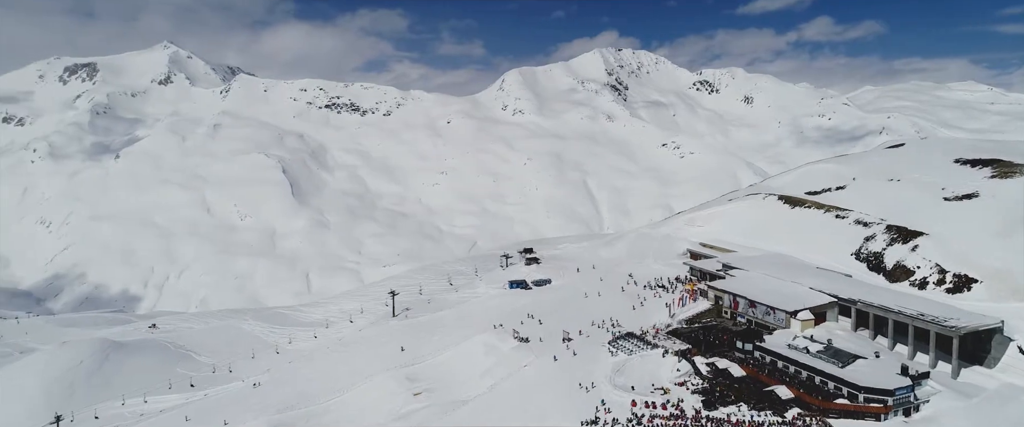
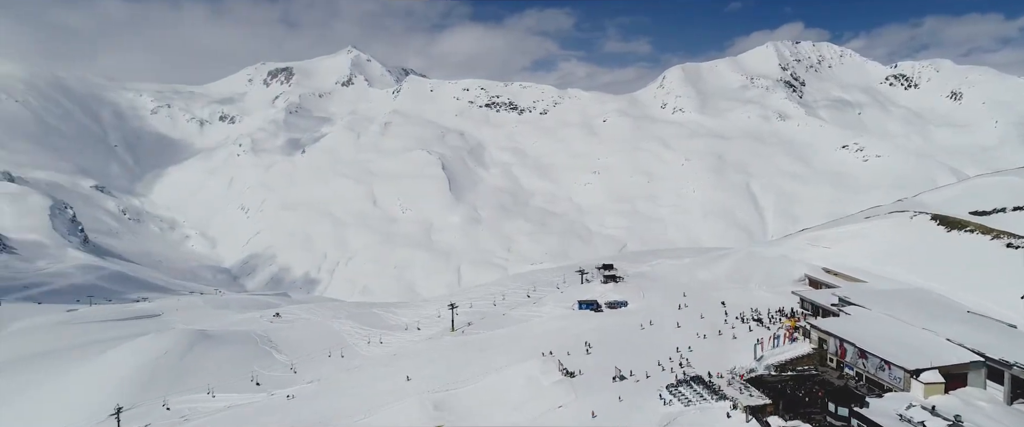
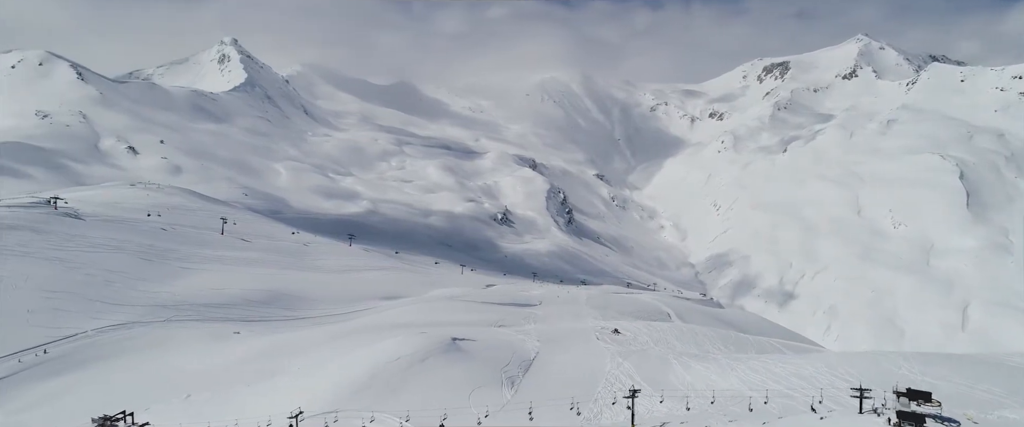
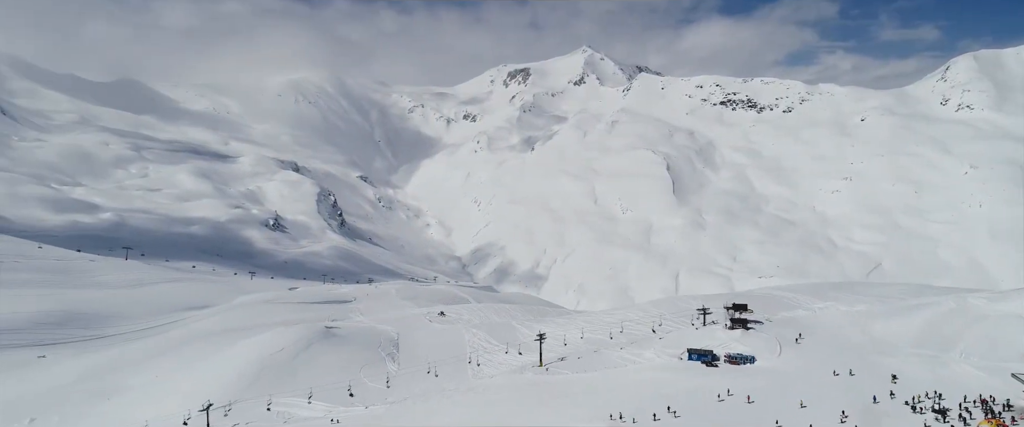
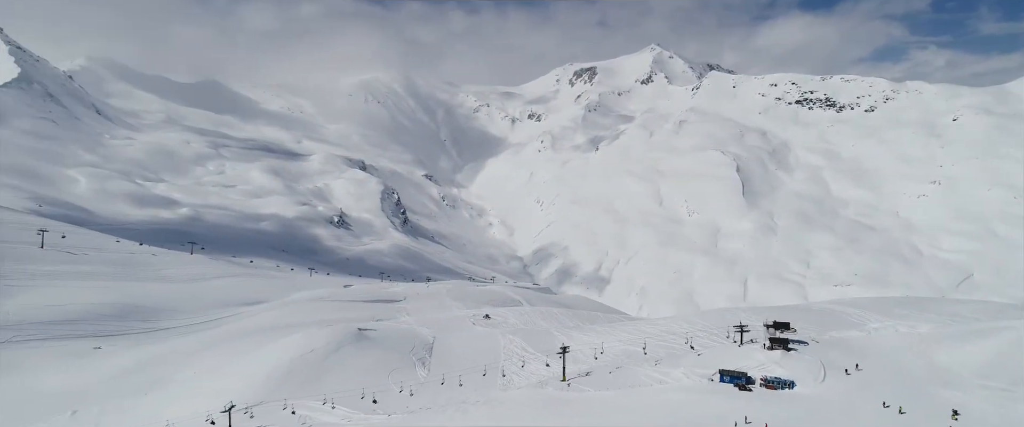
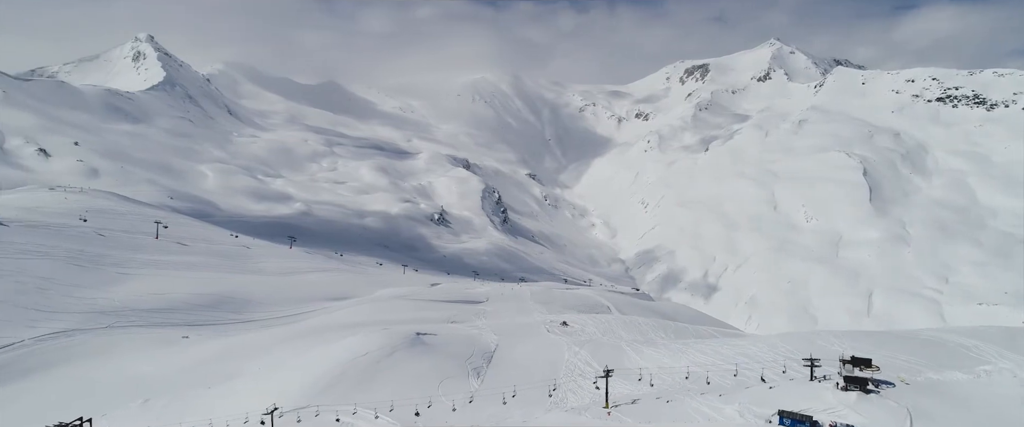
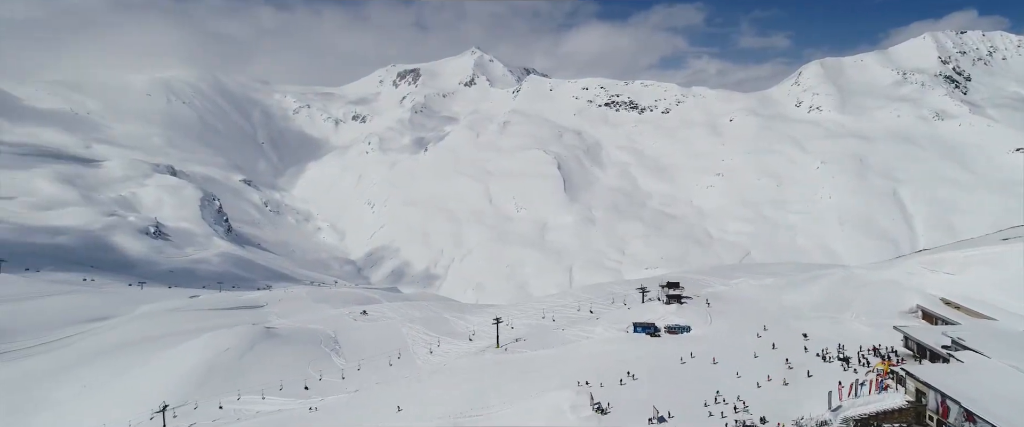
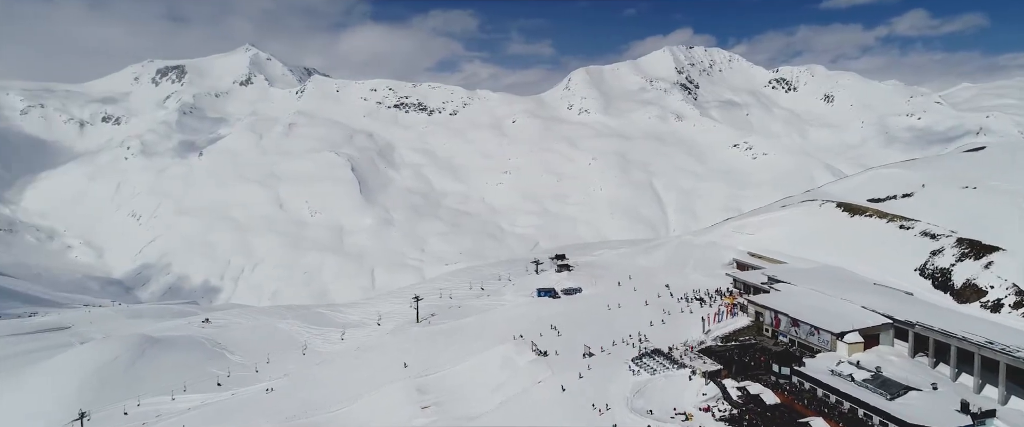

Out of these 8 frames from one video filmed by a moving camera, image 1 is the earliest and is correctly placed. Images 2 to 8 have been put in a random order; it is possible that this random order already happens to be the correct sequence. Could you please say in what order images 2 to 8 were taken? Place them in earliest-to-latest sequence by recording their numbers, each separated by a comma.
8, 2, 7, 4, 5, 6, 3
